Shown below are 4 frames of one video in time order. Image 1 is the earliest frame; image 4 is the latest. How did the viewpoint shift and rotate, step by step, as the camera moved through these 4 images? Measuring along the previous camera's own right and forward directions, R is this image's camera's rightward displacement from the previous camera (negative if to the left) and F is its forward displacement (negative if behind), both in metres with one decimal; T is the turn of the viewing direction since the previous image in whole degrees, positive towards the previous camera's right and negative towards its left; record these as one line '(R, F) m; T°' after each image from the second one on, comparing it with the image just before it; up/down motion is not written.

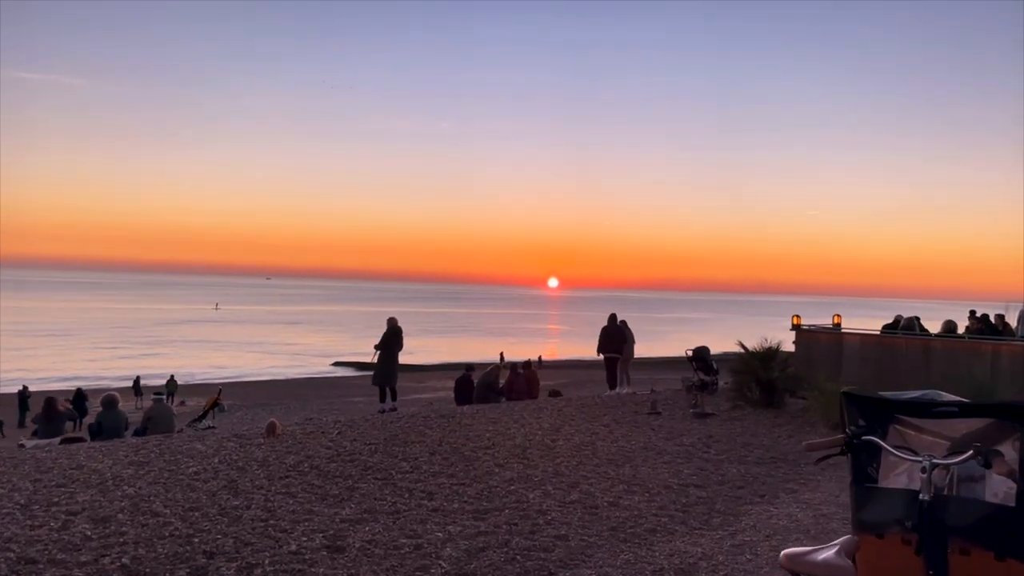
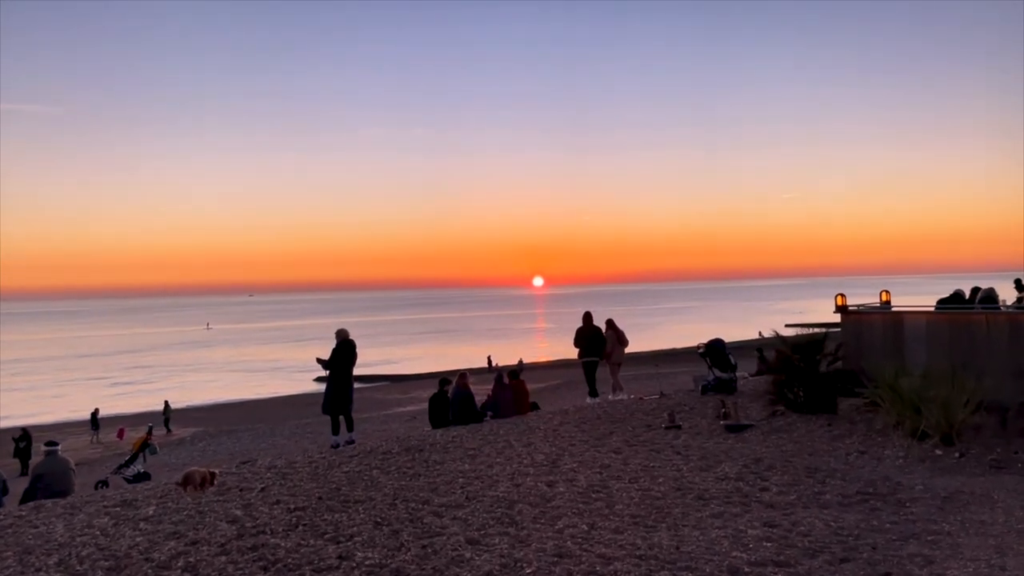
(+0.1, +2.9) m; +1°
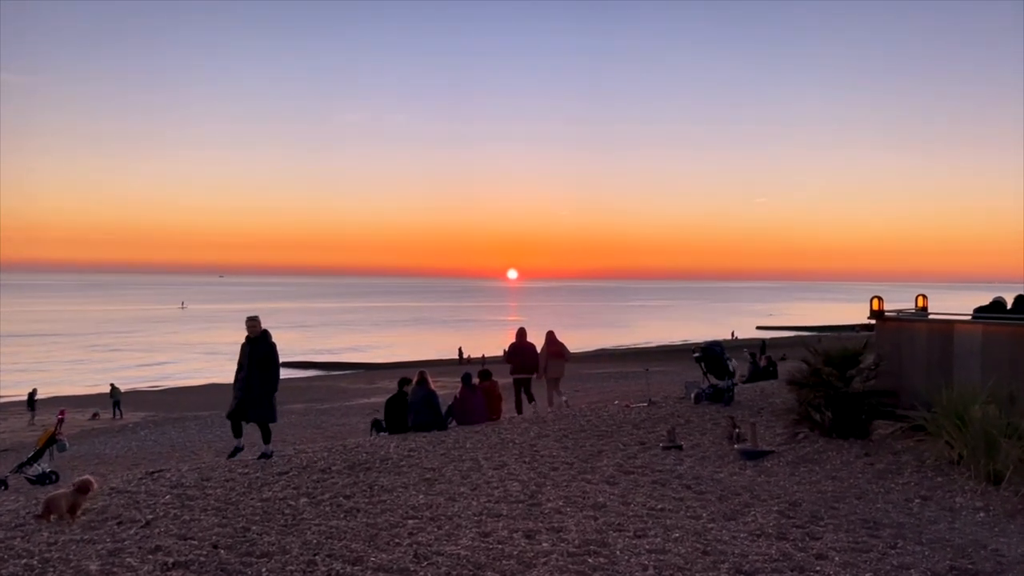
(0.0, +2.1) m; +2°
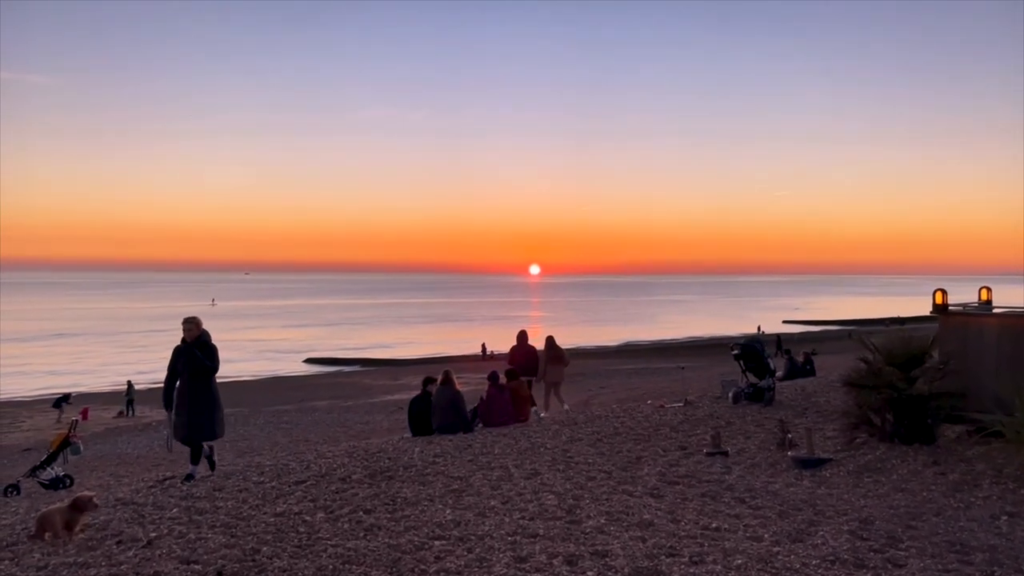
(-0.1, +0.7) m; -1°
